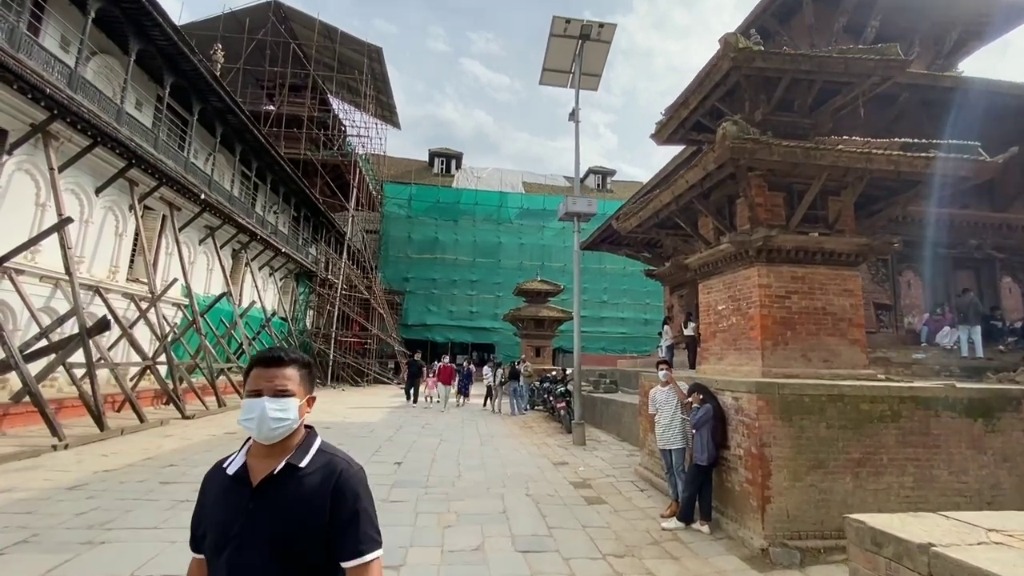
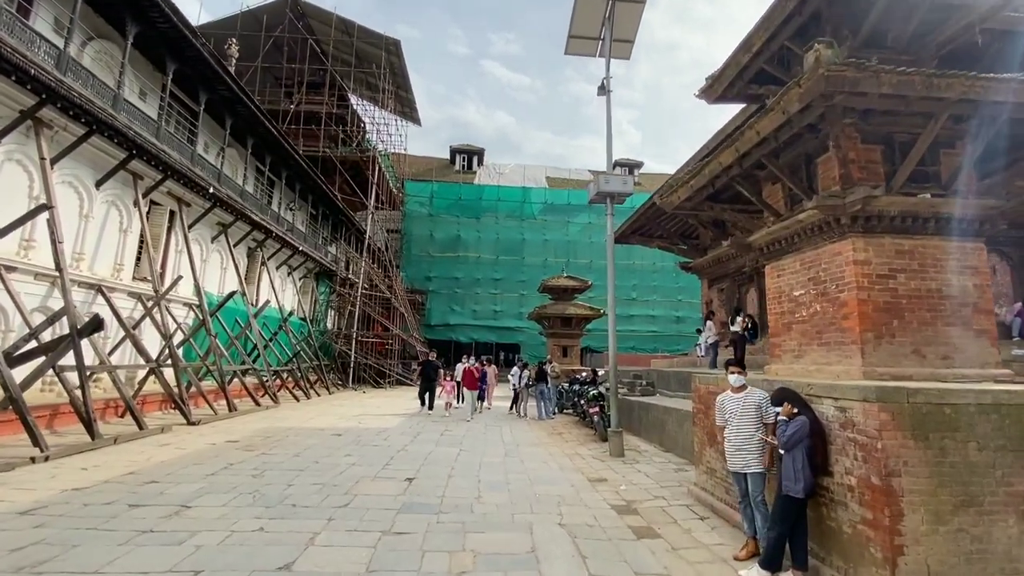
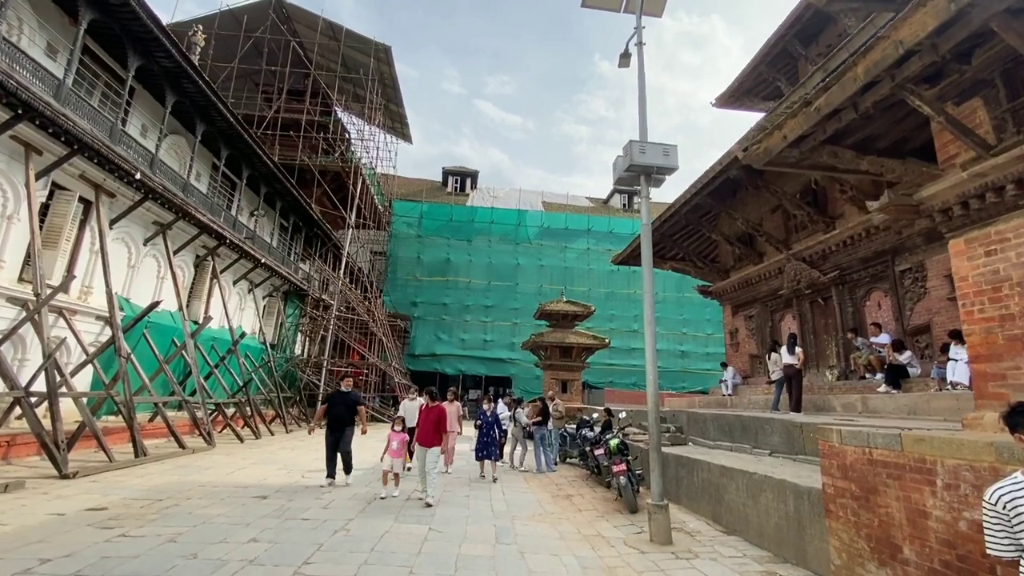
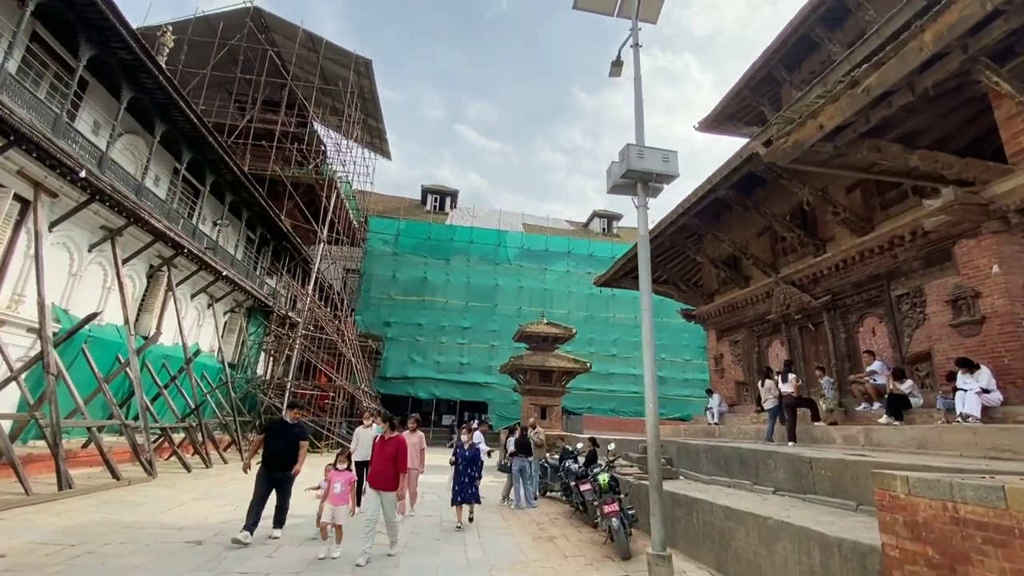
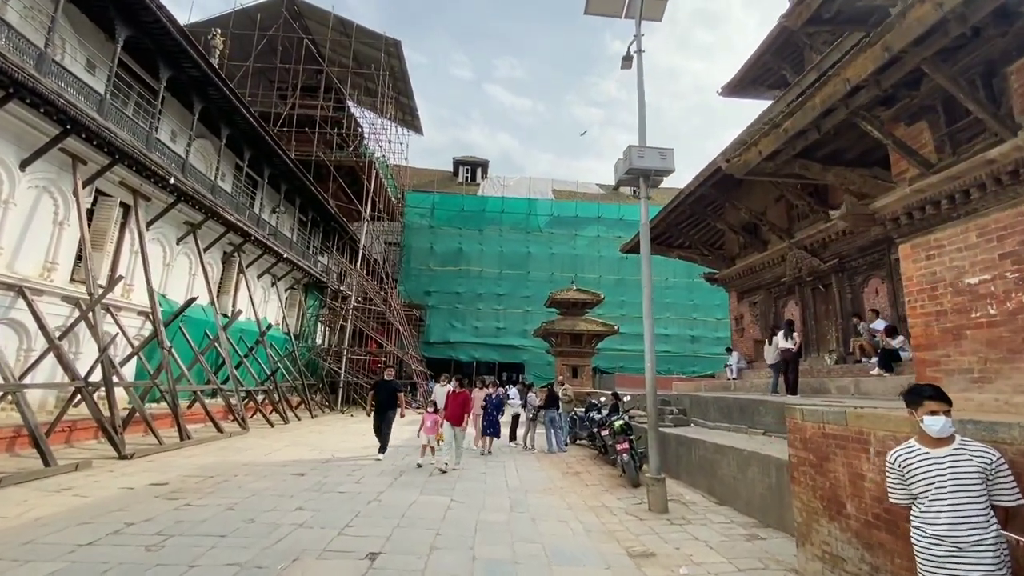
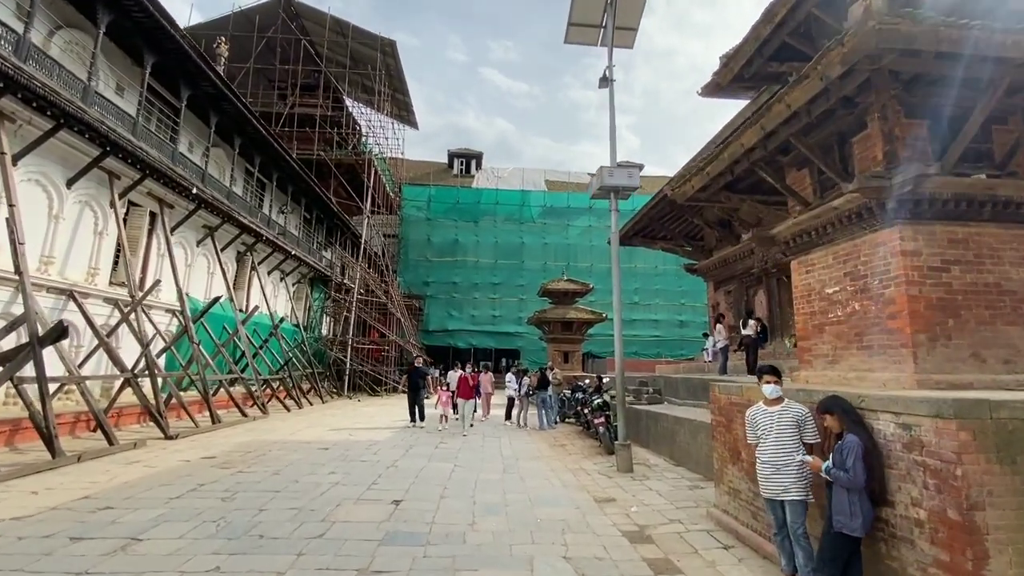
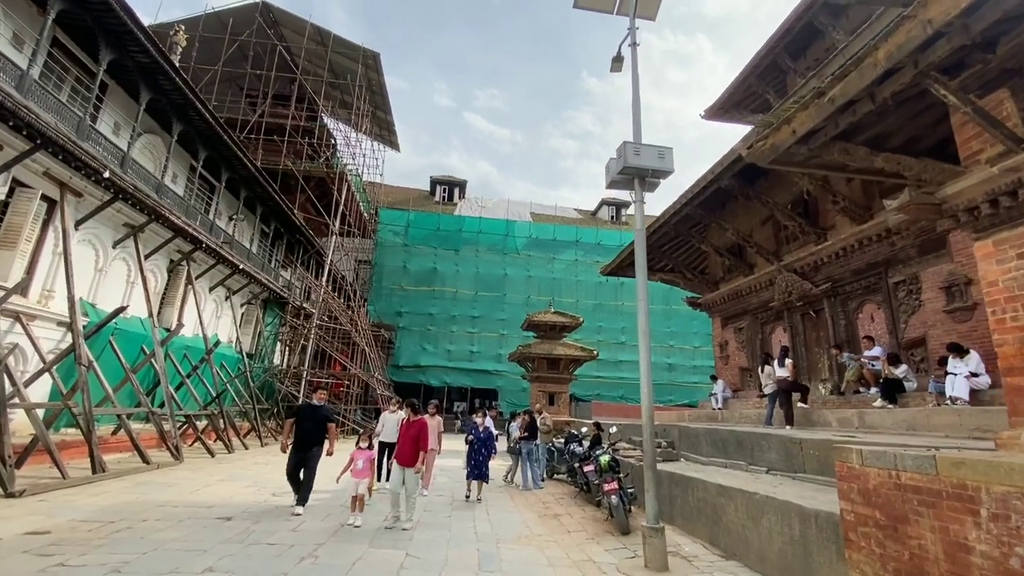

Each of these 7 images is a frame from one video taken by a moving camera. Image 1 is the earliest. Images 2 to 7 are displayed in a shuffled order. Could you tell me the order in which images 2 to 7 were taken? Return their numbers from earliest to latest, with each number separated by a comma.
2, 6, 5, 3, 7, 4
